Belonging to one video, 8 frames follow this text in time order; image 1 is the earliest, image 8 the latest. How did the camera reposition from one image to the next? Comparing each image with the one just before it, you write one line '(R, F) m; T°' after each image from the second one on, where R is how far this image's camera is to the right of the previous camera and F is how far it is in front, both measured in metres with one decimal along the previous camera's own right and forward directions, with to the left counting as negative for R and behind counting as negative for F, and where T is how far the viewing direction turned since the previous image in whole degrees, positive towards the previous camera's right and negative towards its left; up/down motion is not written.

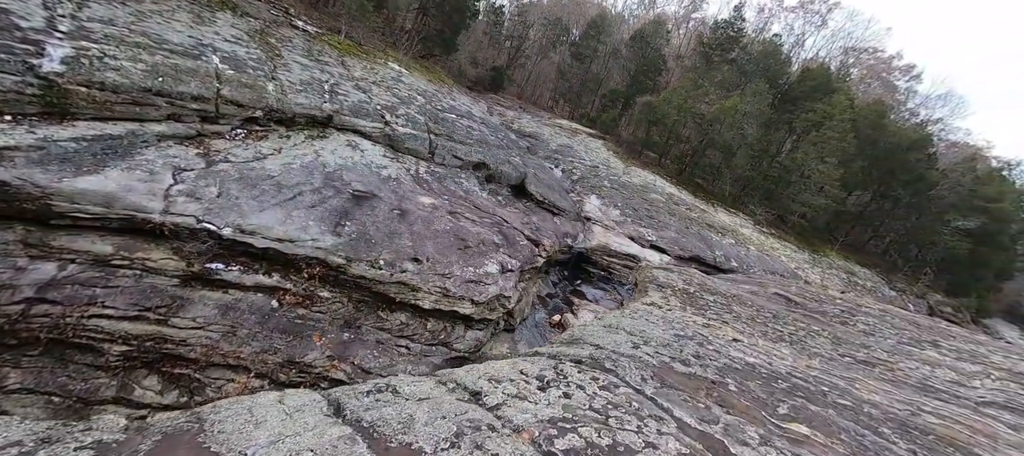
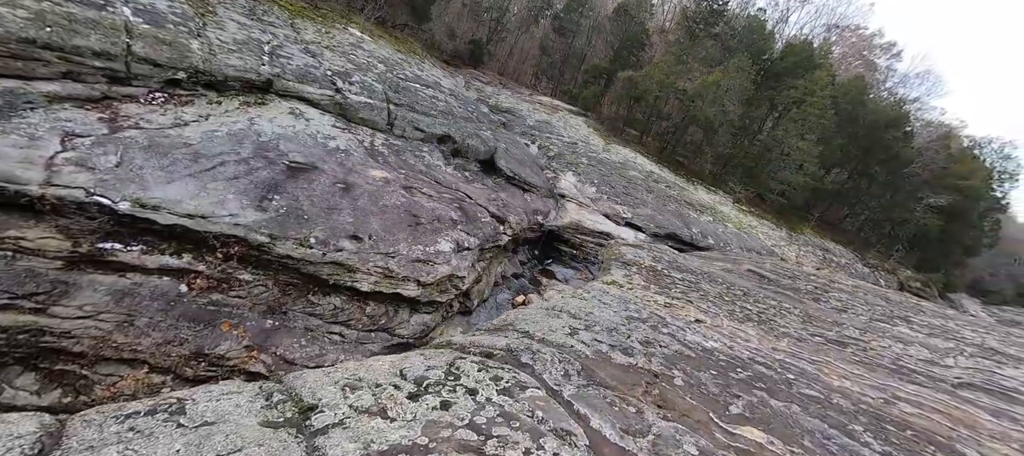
(+0.4, +0.6) m; +2°
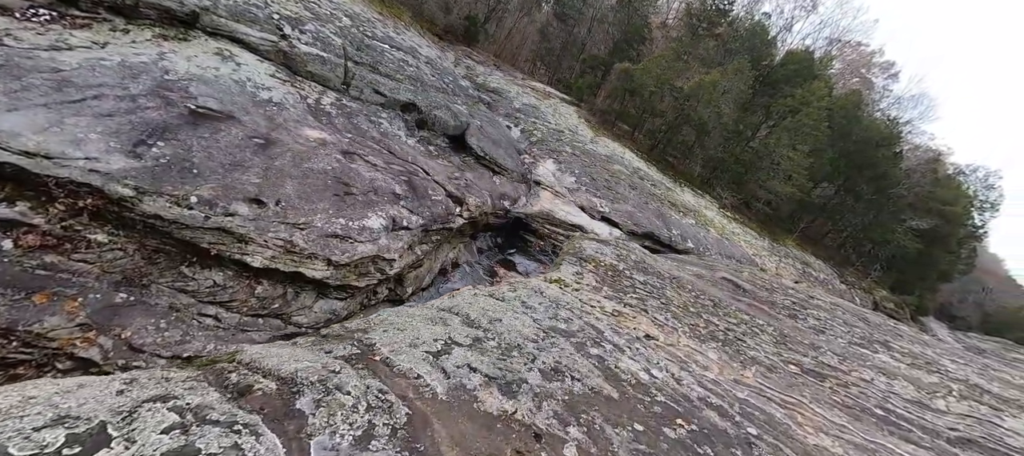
(+0.6, +0.9) m; +2°
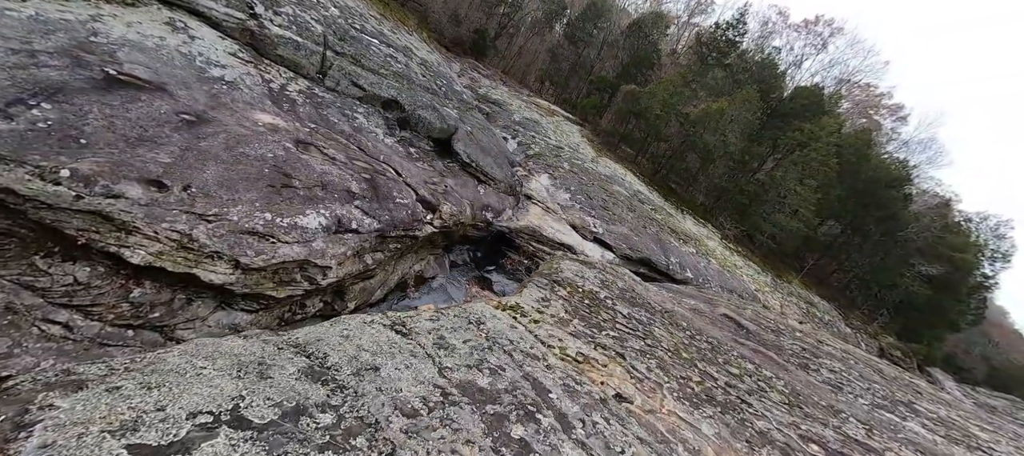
(+0.4, +0.9) m; 0°
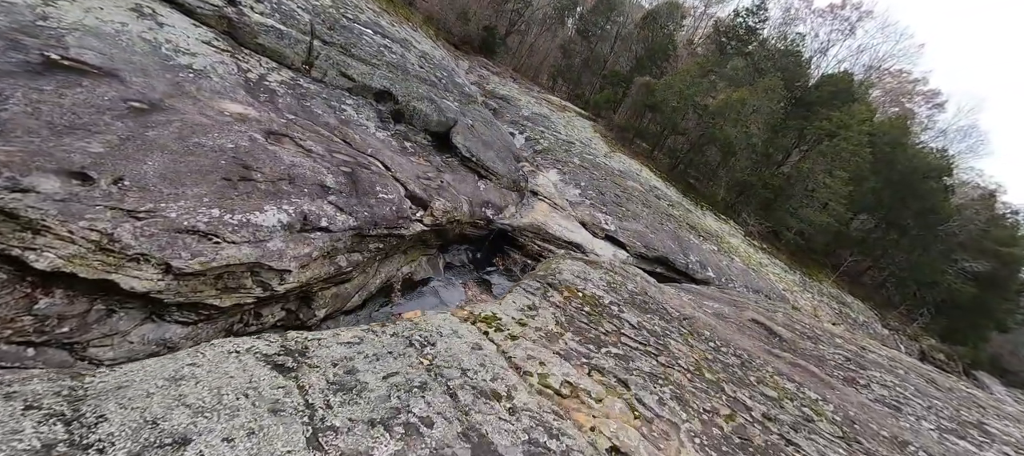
(+0.2, +0.7) m; -2°
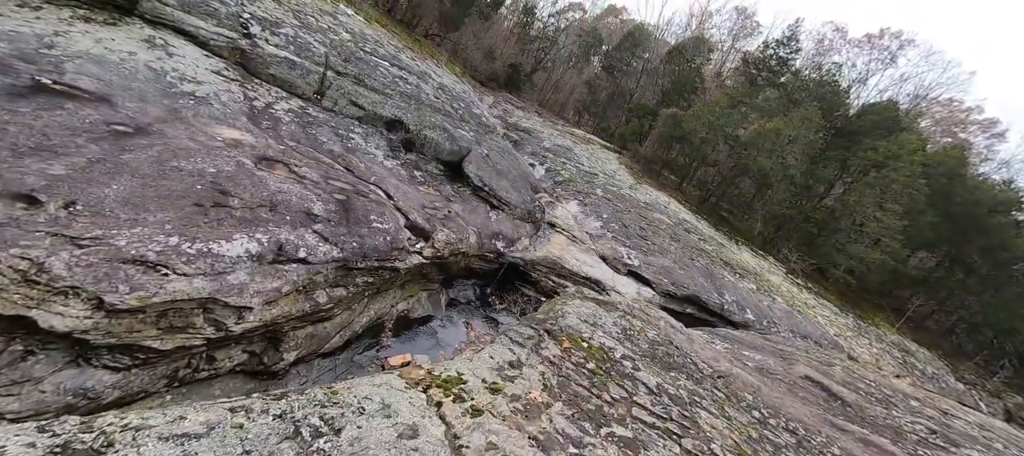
(+0.3, +0.5) m; -4°
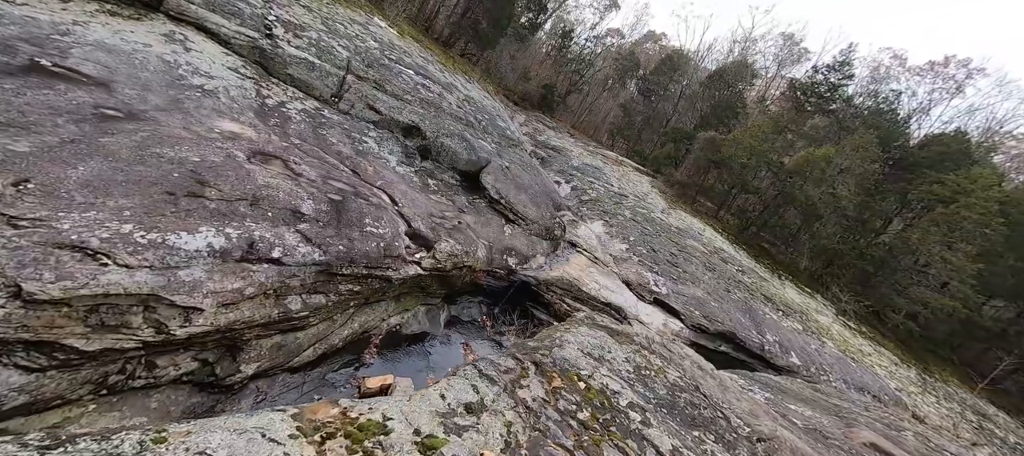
(+0.3, +0.5) m; -4°
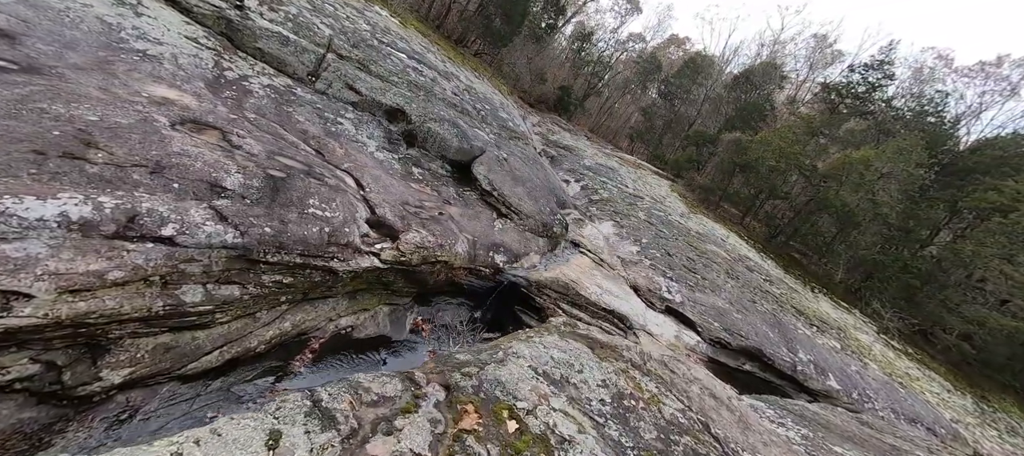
(+0.4, +0.9) m; -3°
